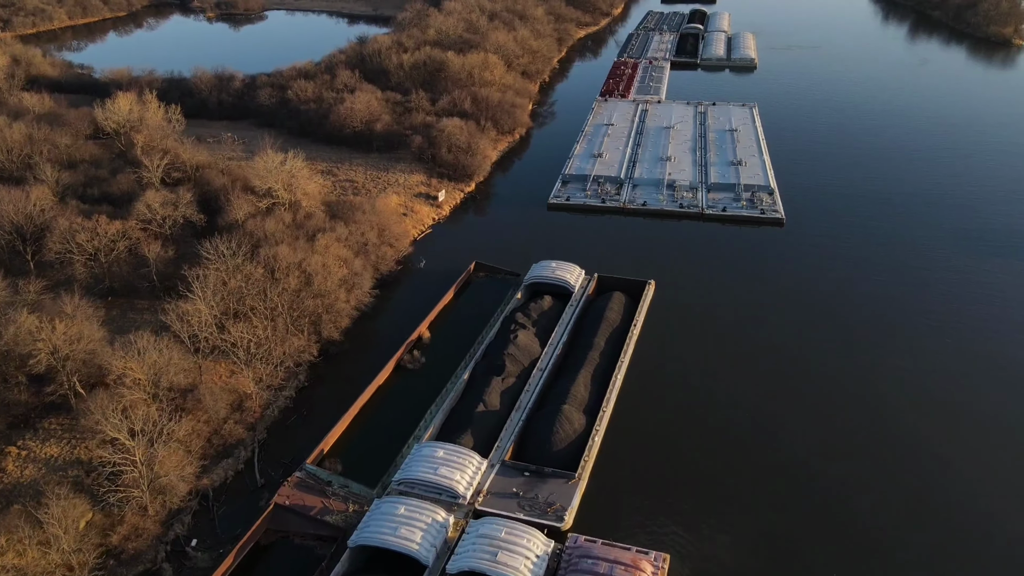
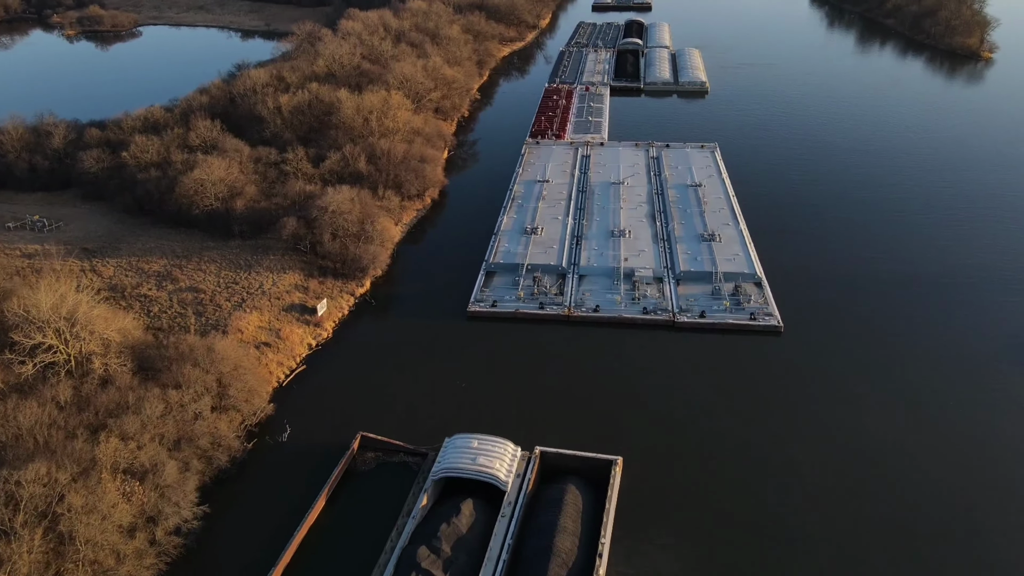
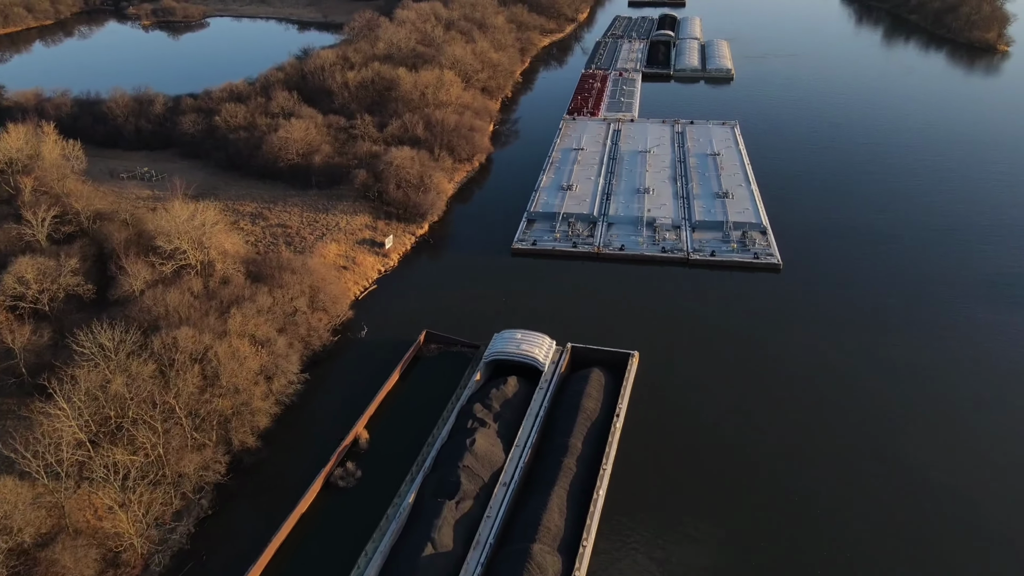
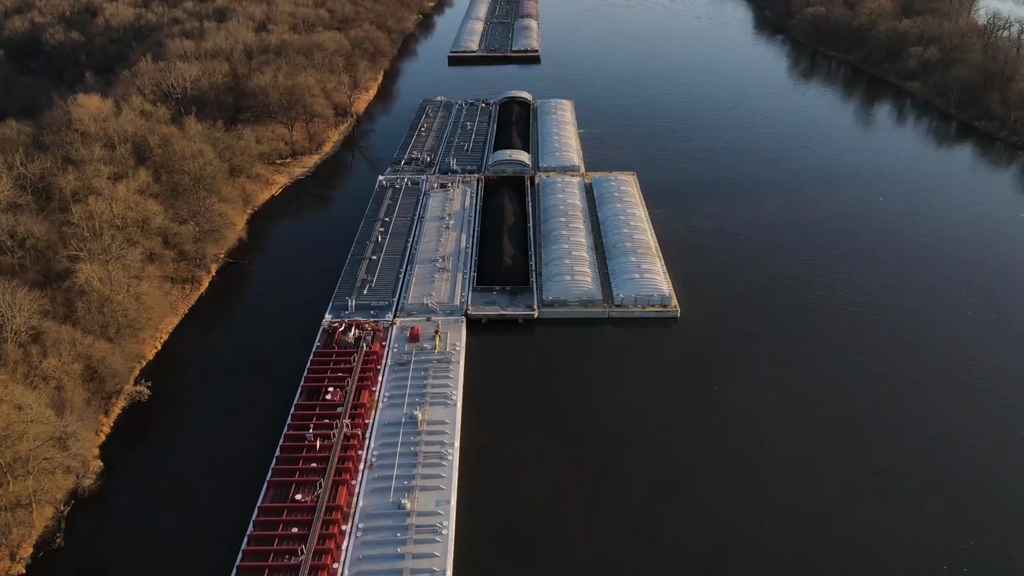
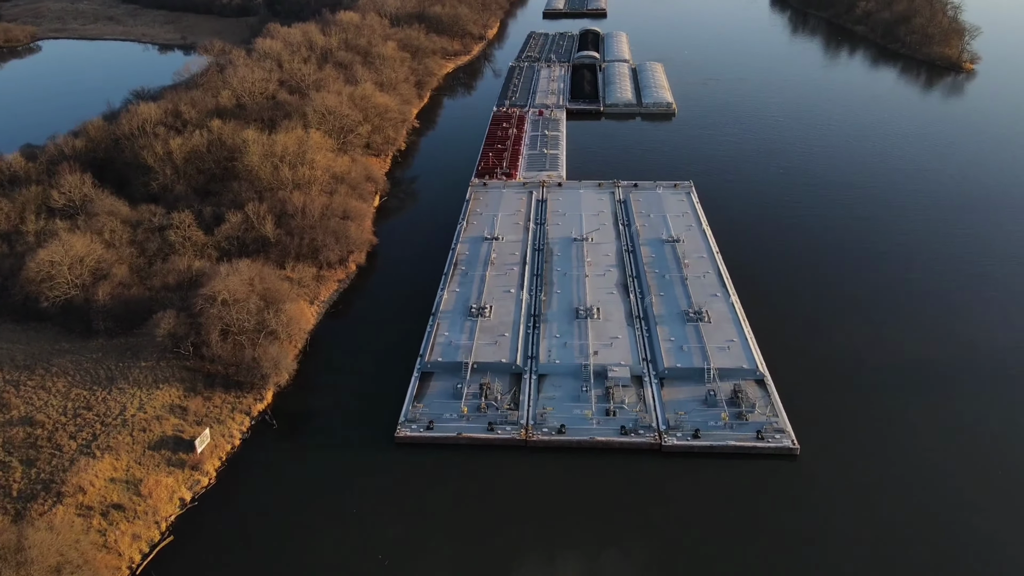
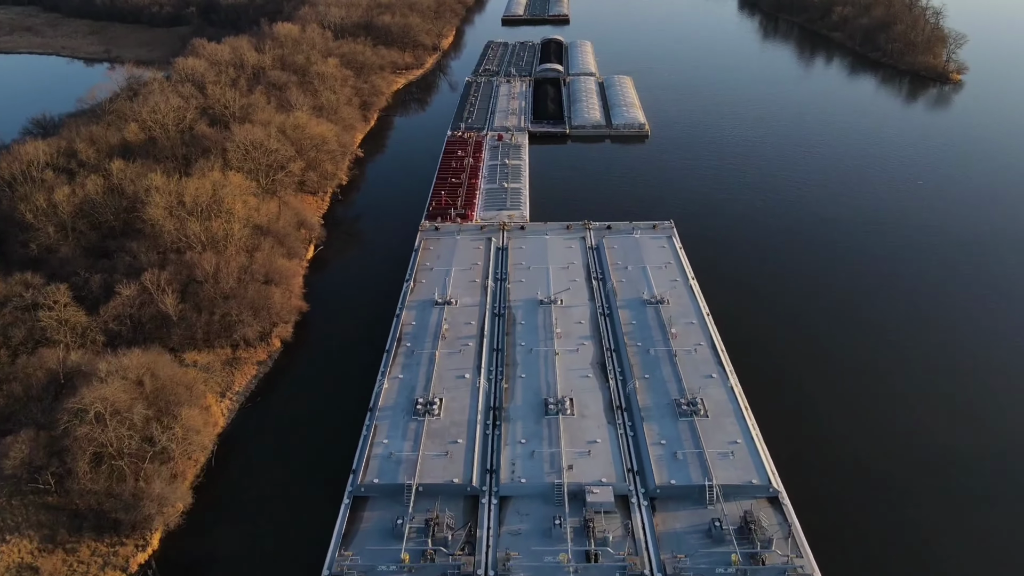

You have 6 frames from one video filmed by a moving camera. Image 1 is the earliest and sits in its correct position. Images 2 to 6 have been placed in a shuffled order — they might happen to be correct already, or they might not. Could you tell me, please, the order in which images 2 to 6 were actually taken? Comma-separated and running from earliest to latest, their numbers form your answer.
3, 2, 5, 6, 4
